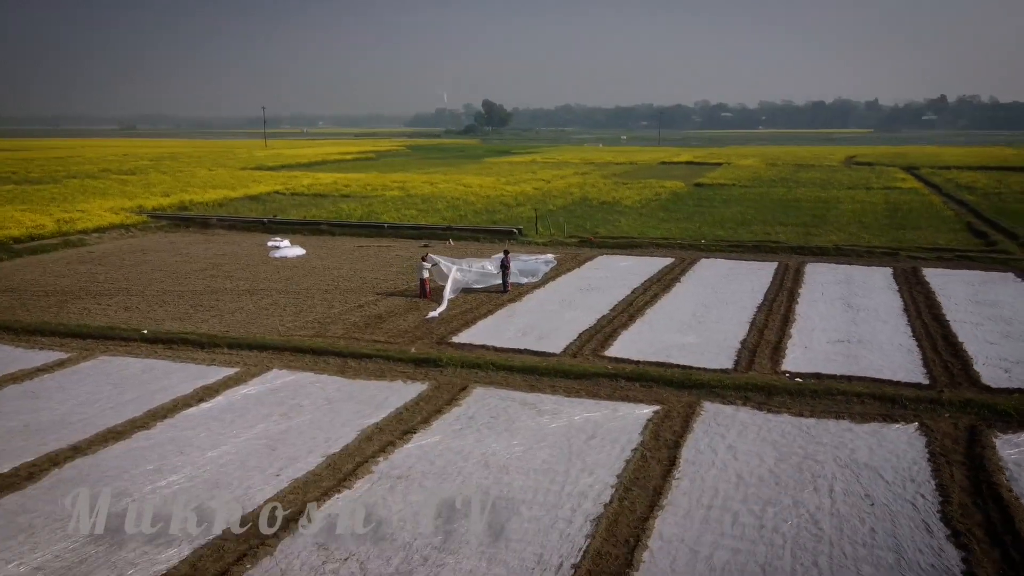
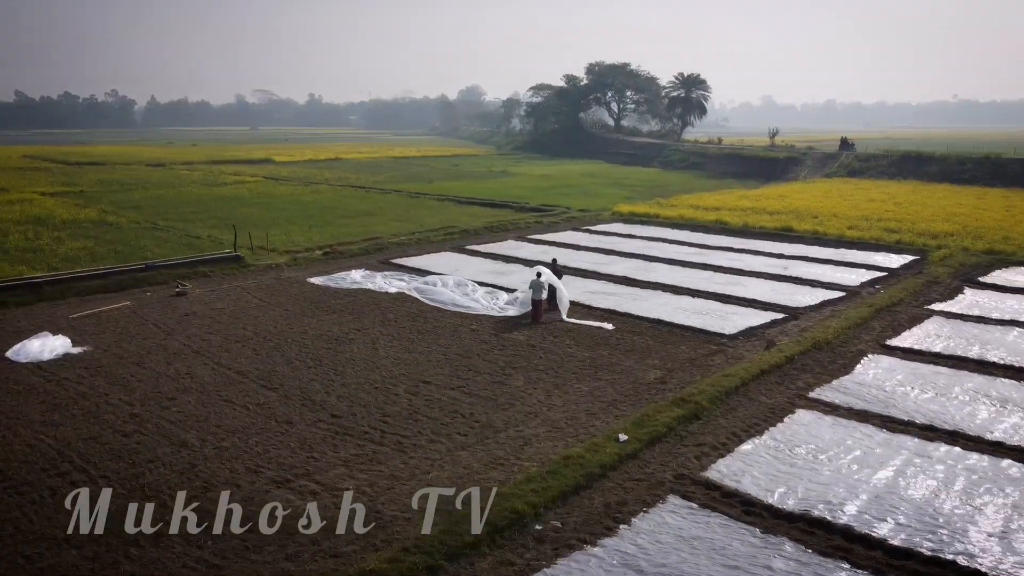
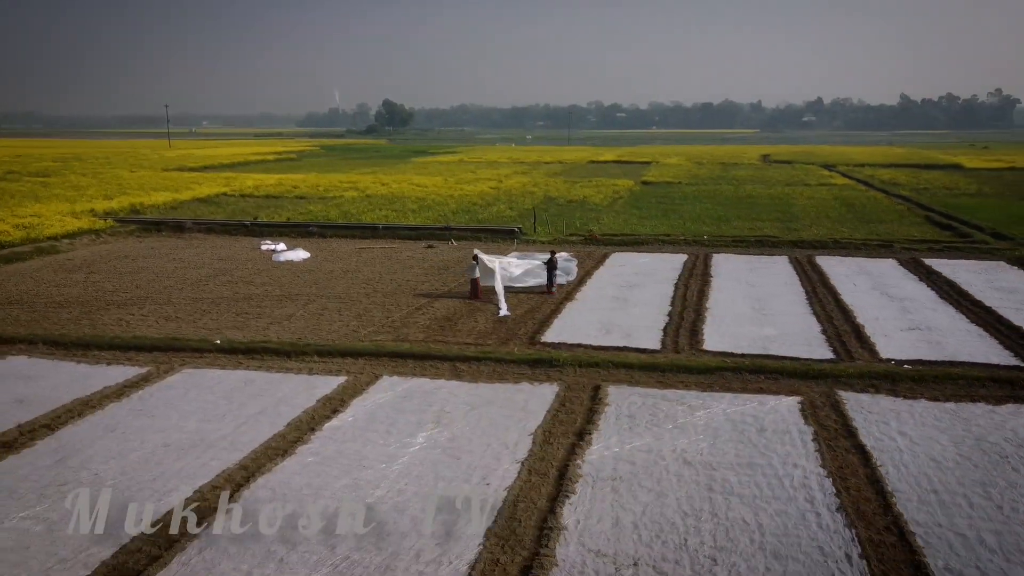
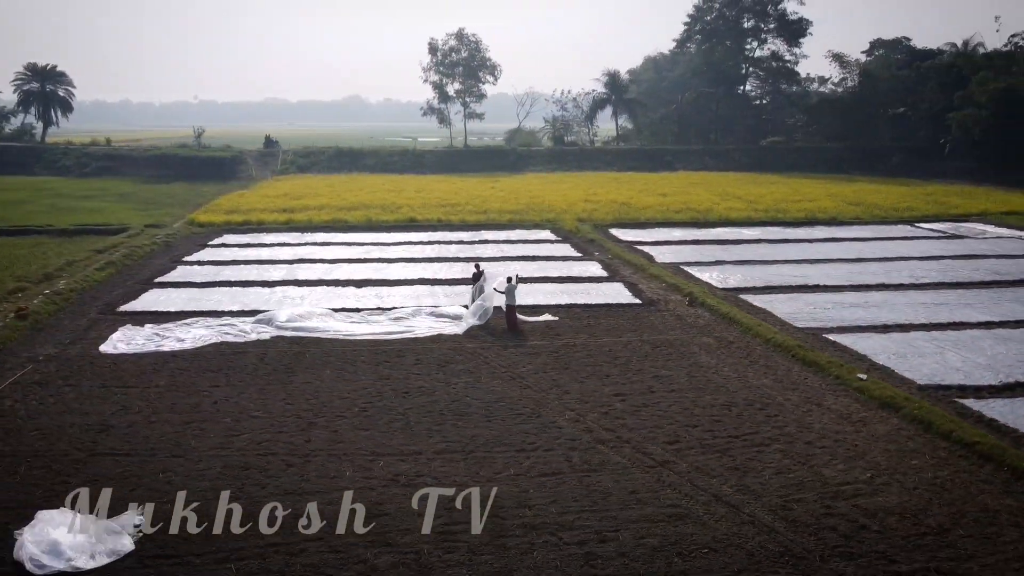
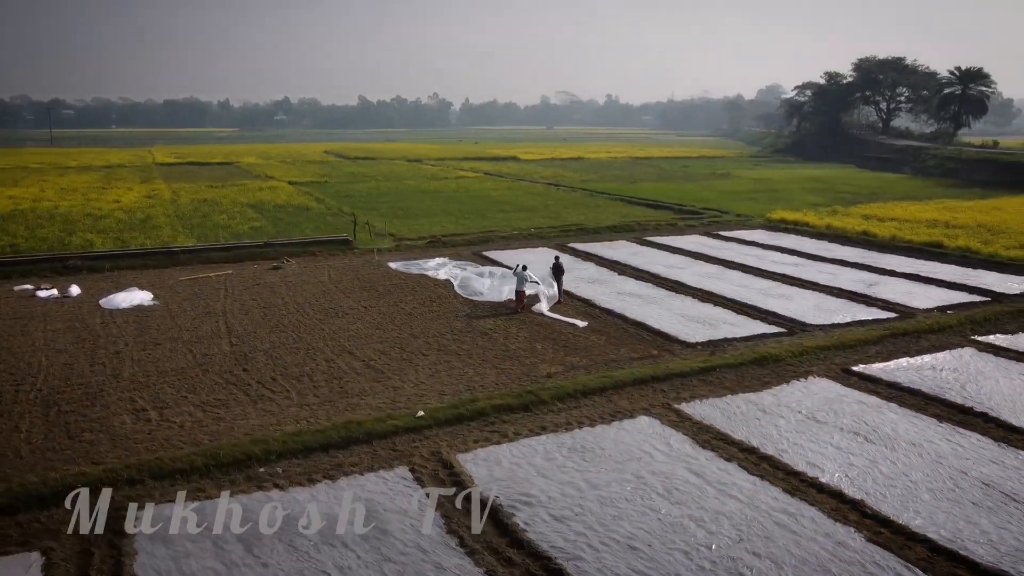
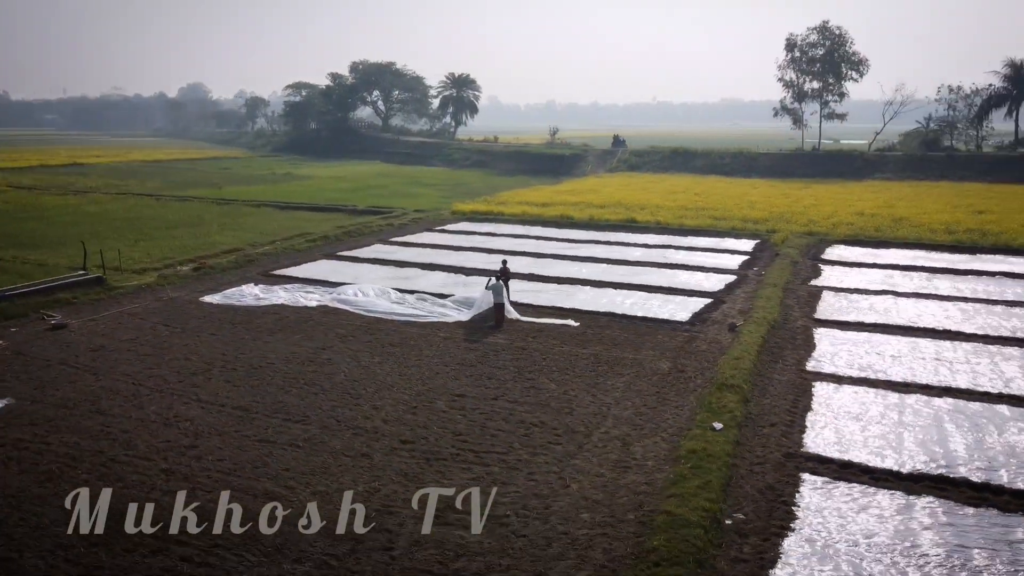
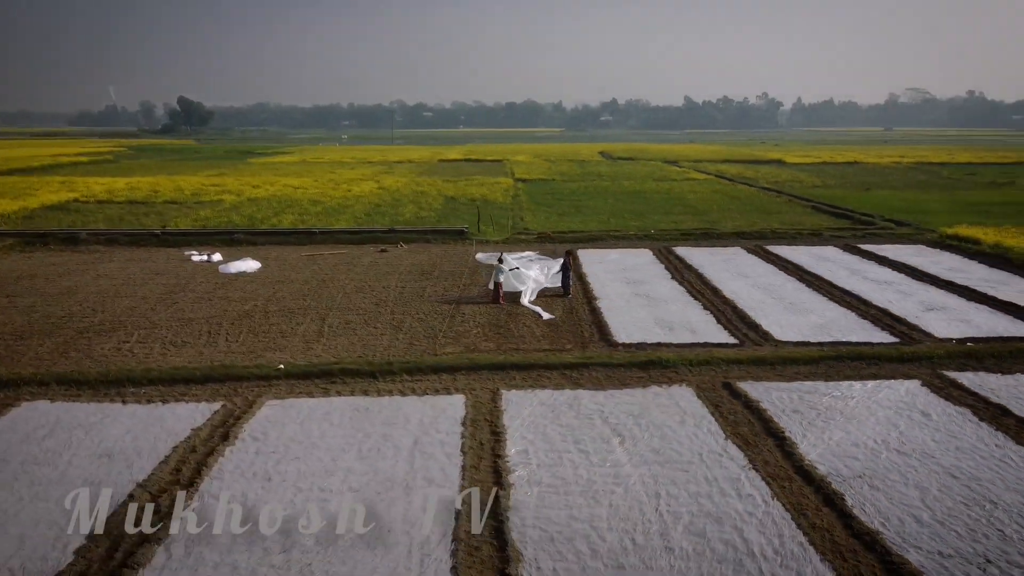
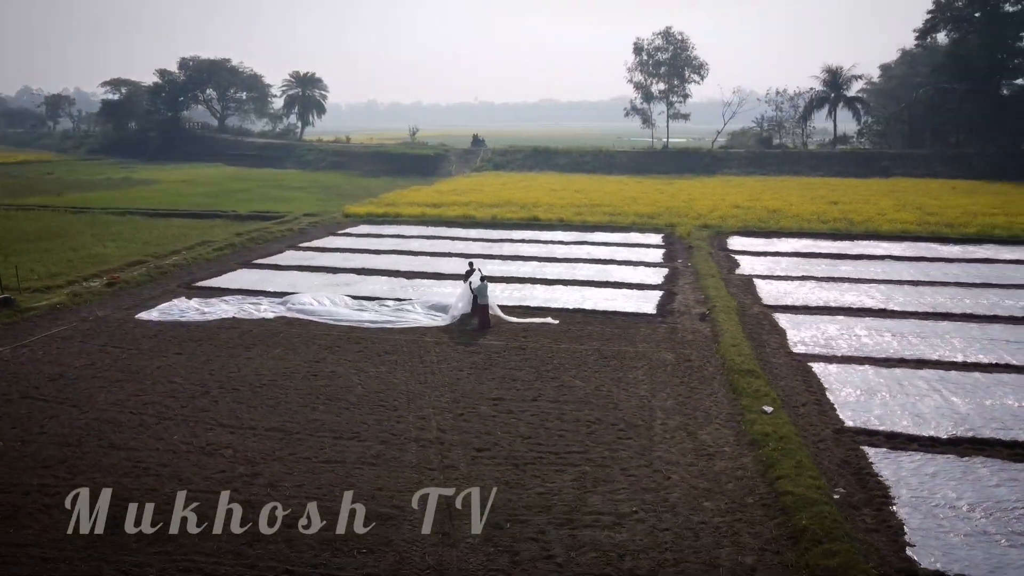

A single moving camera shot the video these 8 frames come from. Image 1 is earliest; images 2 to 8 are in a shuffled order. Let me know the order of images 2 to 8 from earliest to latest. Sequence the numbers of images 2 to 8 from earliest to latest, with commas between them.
3, 7, 5, 2, 6, 8, 4
